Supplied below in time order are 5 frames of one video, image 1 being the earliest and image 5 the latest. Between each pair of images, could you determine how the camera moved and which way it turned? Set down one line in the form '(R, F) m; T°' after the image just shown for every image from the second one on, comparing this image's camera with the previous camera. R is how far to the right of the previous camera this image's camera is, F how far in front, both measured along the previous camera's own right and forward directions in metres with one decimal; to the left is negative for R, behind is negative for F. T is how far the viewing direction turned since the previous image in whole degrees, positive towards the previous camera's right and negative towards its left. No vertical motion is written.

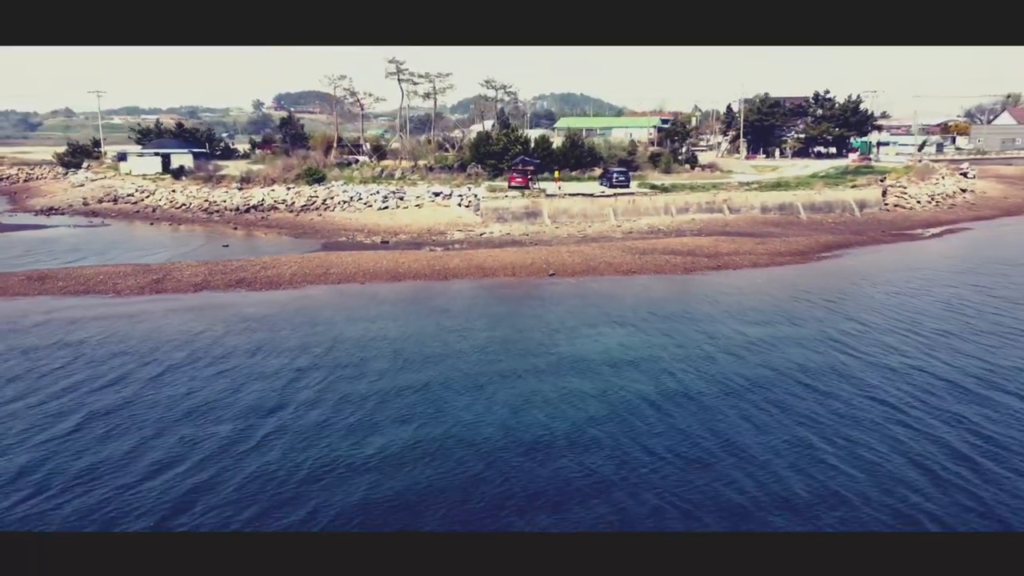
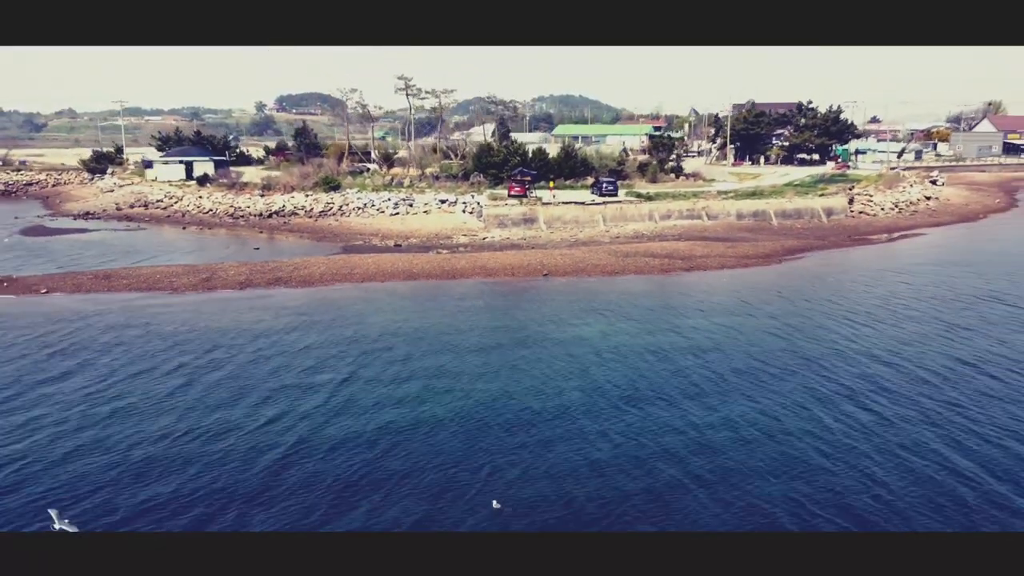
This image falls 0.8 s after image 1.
(0.0, -0.7) m; 0°
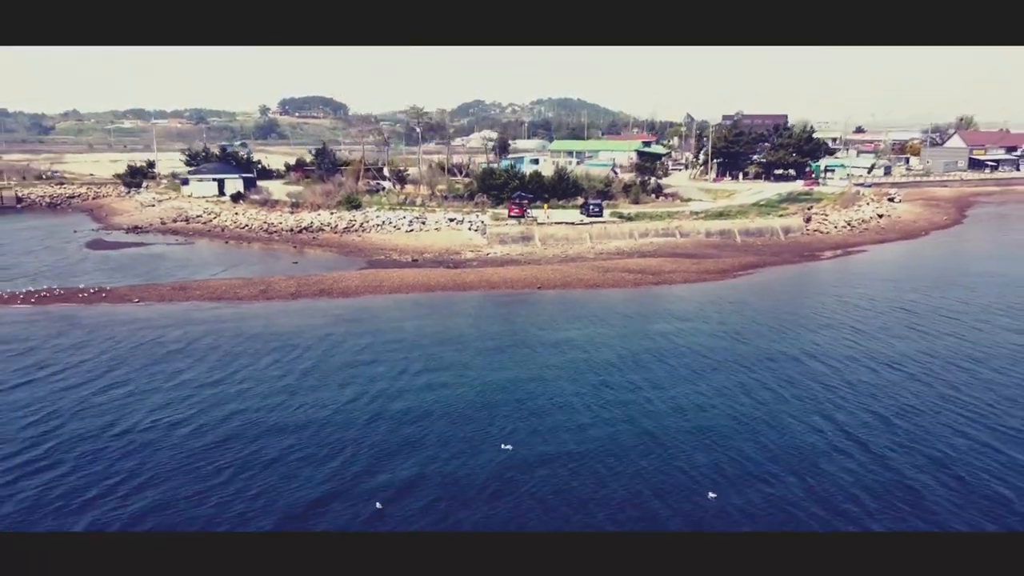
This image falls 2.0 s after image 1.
(0.0, -1.2) m; 0°
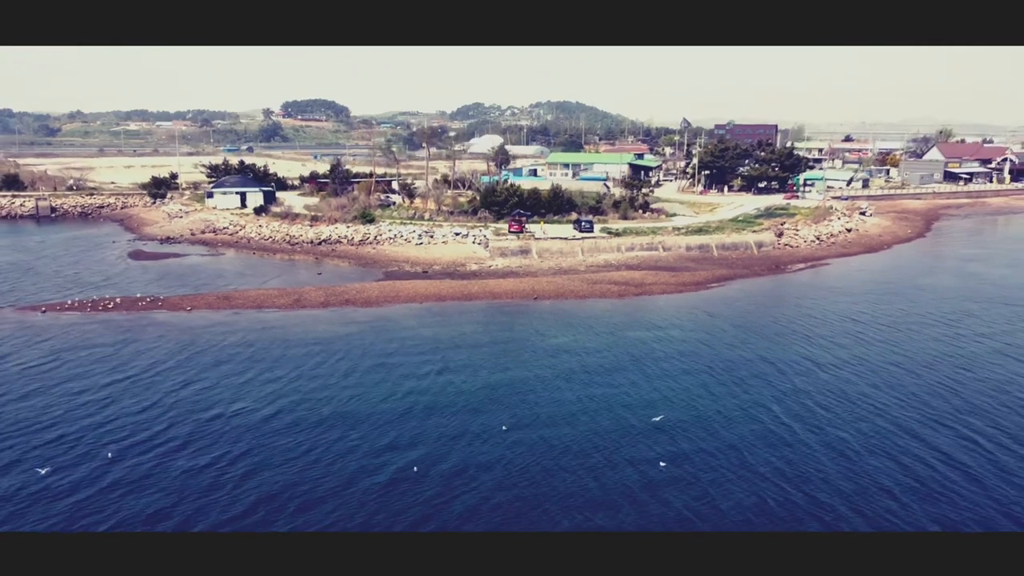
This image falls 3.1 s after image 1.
(0.0, -1.0) m; 0°
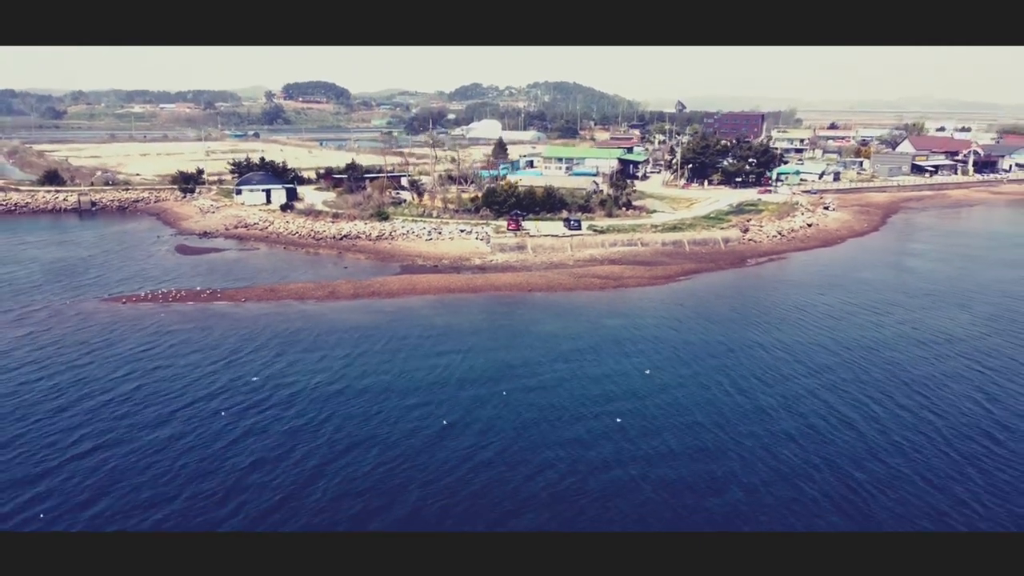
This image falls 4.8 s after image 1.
(0.0, -1.4) m; 0°
